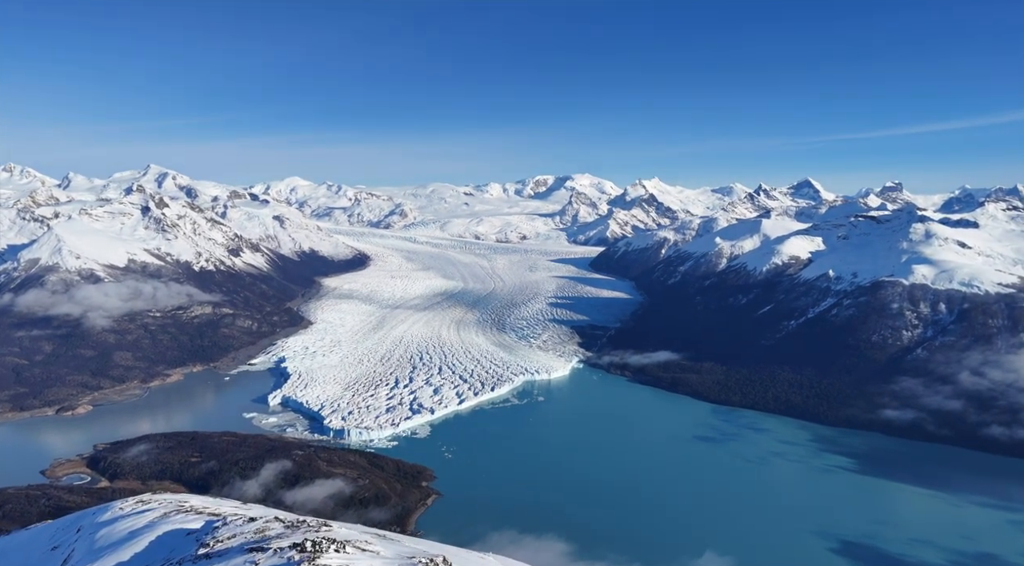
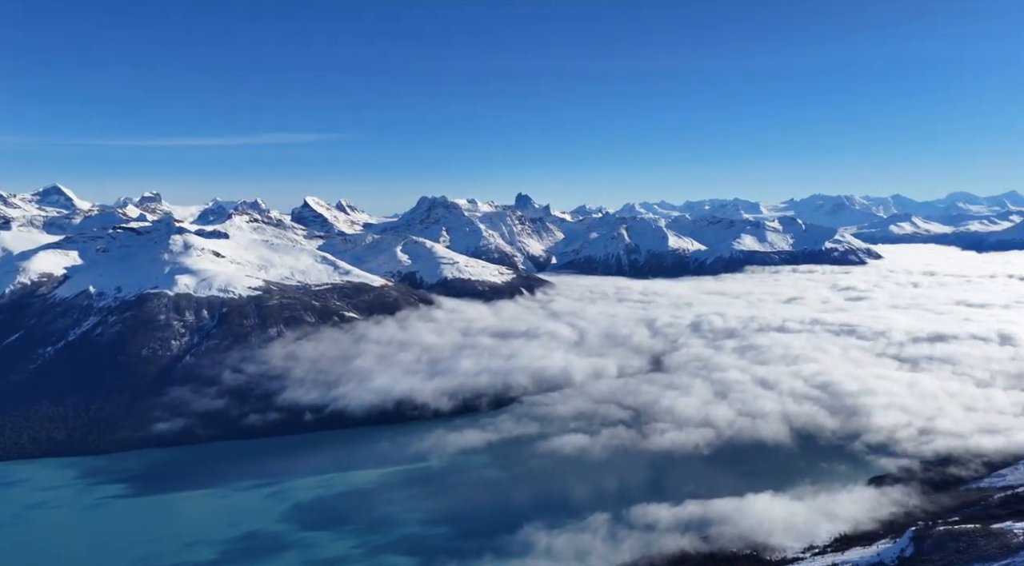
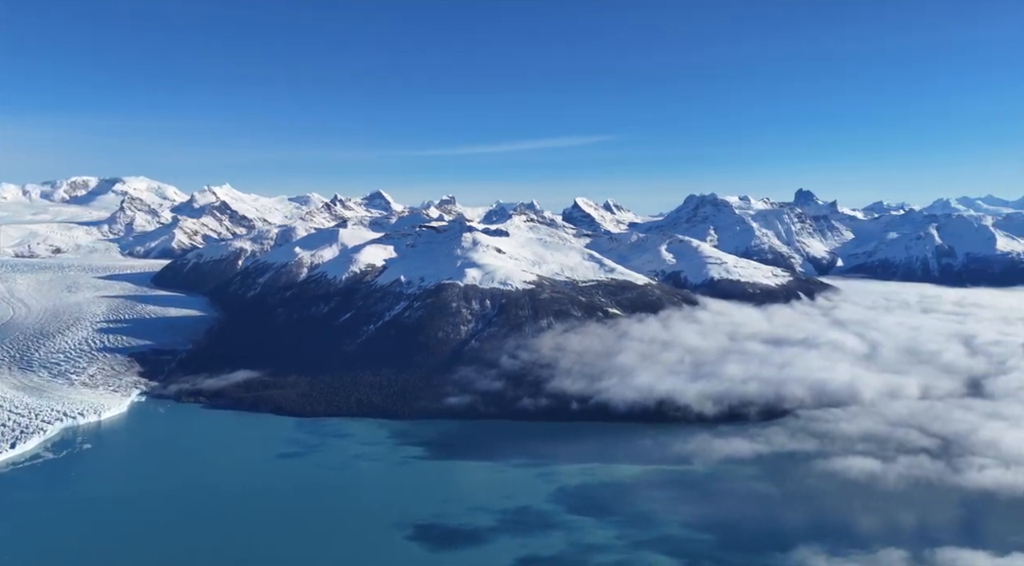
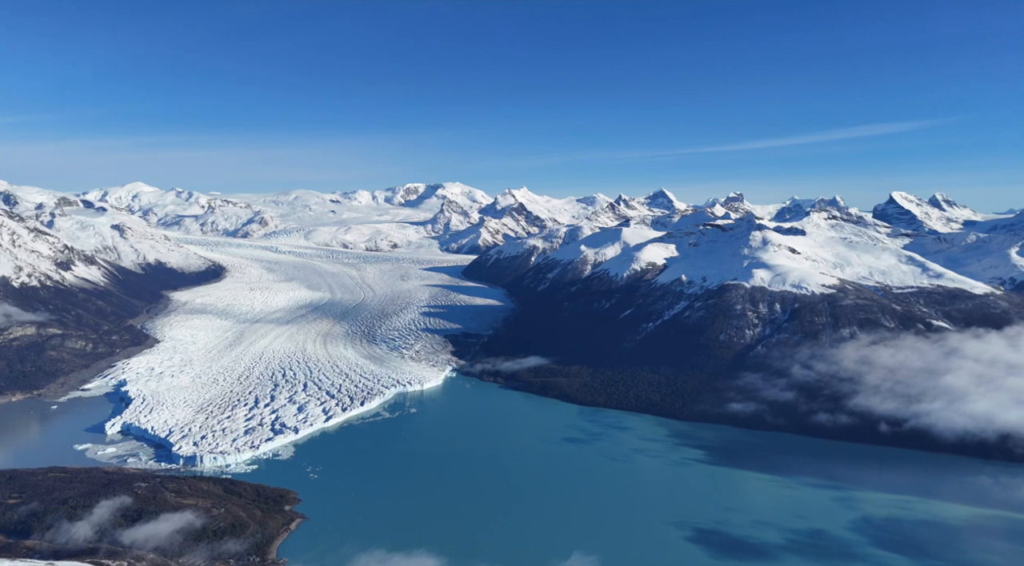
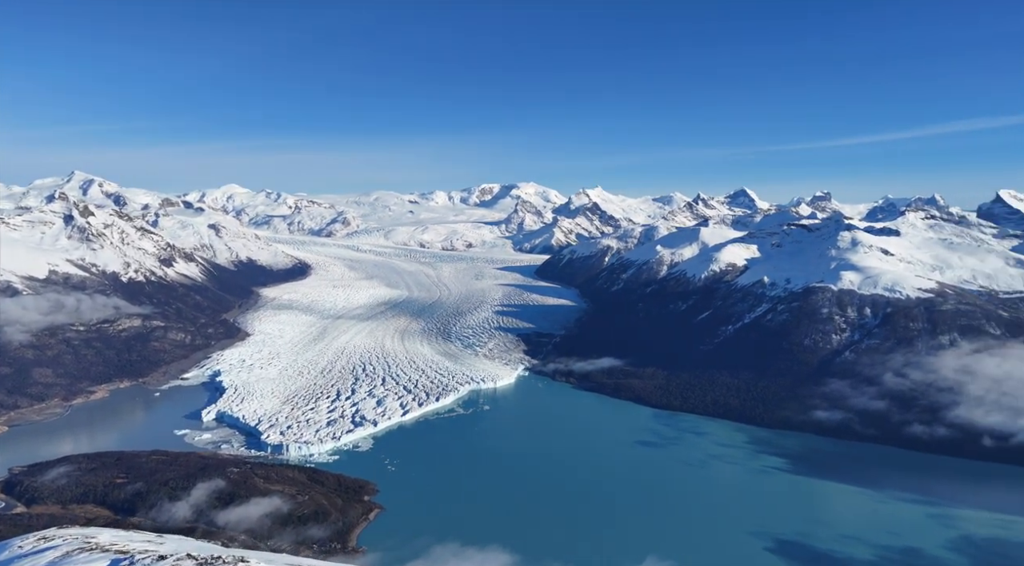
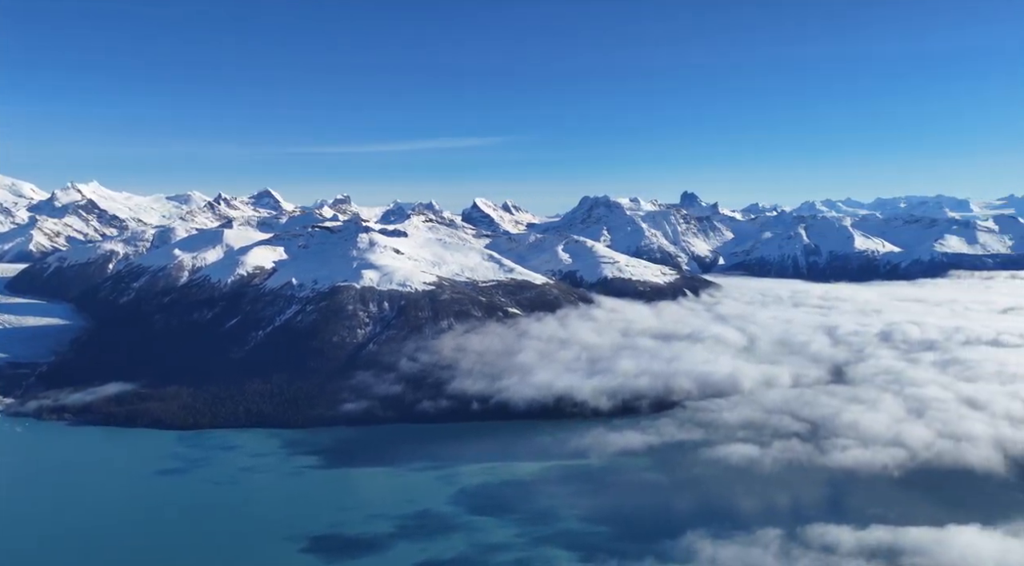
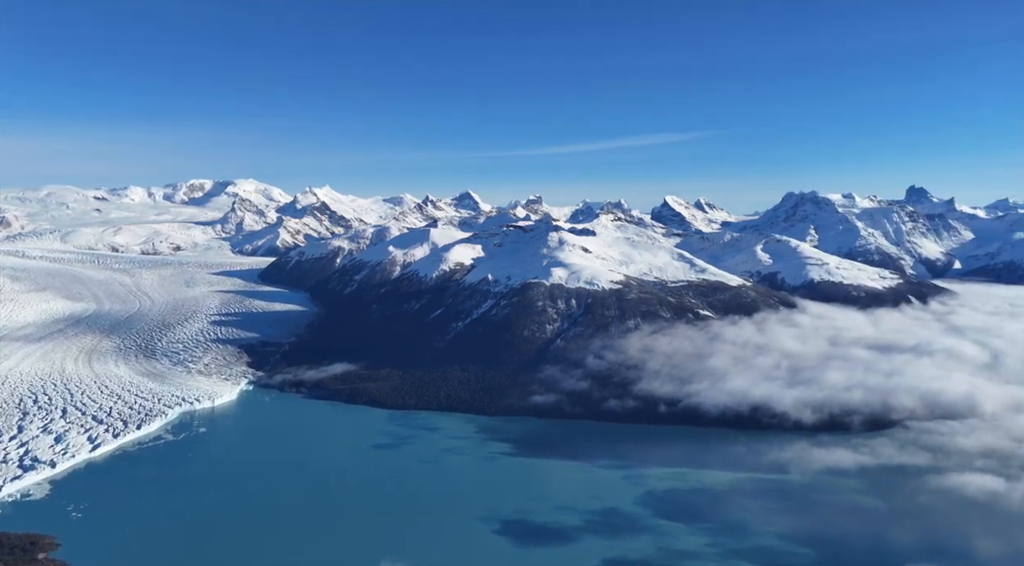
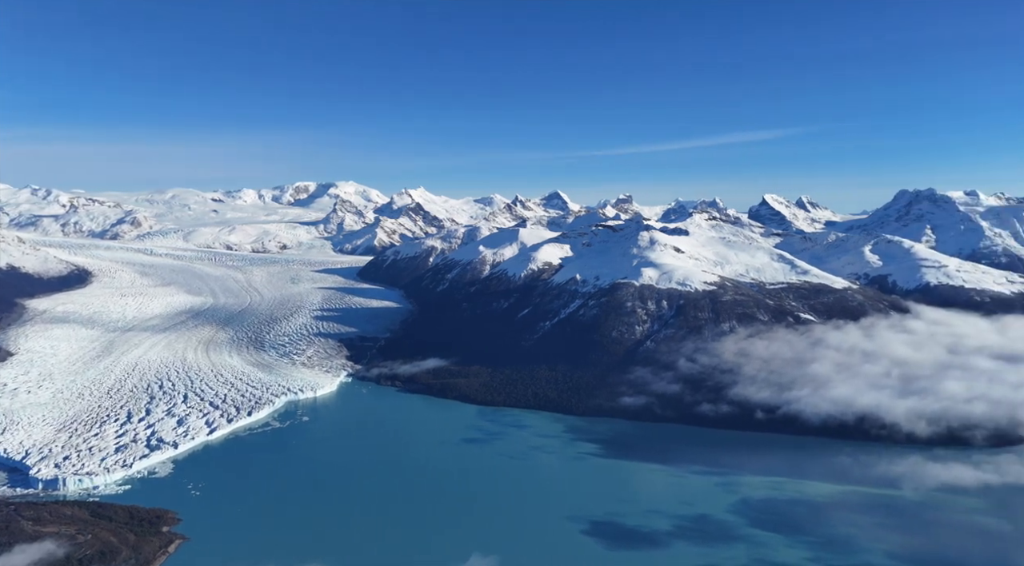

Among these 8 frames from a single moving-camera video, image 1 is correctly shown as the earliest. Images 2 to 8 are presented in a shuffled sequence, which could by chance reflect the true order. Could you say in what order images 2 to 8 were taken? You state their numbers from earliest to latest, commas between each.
5, 4, 8, 7, 3, 6, 2
